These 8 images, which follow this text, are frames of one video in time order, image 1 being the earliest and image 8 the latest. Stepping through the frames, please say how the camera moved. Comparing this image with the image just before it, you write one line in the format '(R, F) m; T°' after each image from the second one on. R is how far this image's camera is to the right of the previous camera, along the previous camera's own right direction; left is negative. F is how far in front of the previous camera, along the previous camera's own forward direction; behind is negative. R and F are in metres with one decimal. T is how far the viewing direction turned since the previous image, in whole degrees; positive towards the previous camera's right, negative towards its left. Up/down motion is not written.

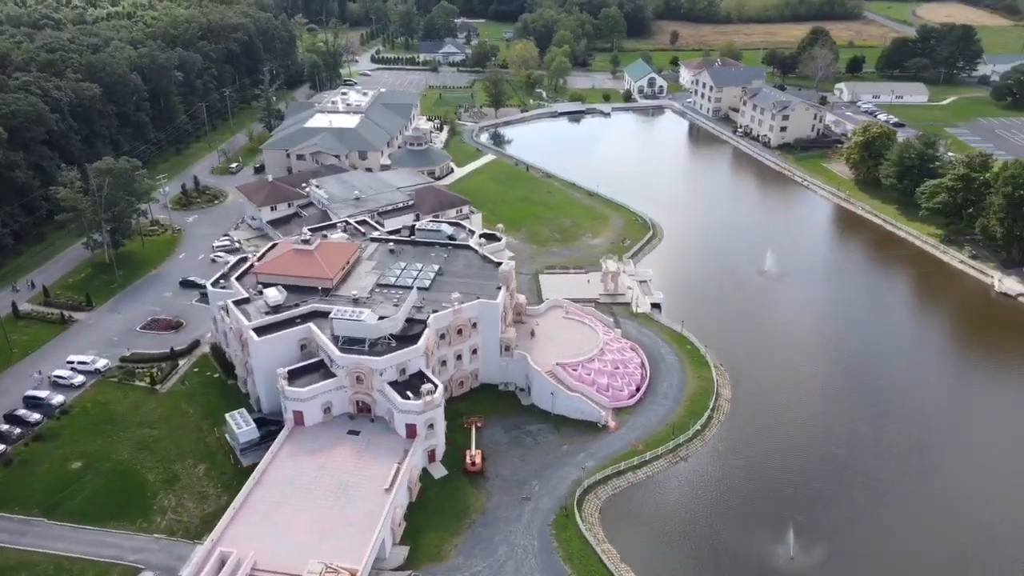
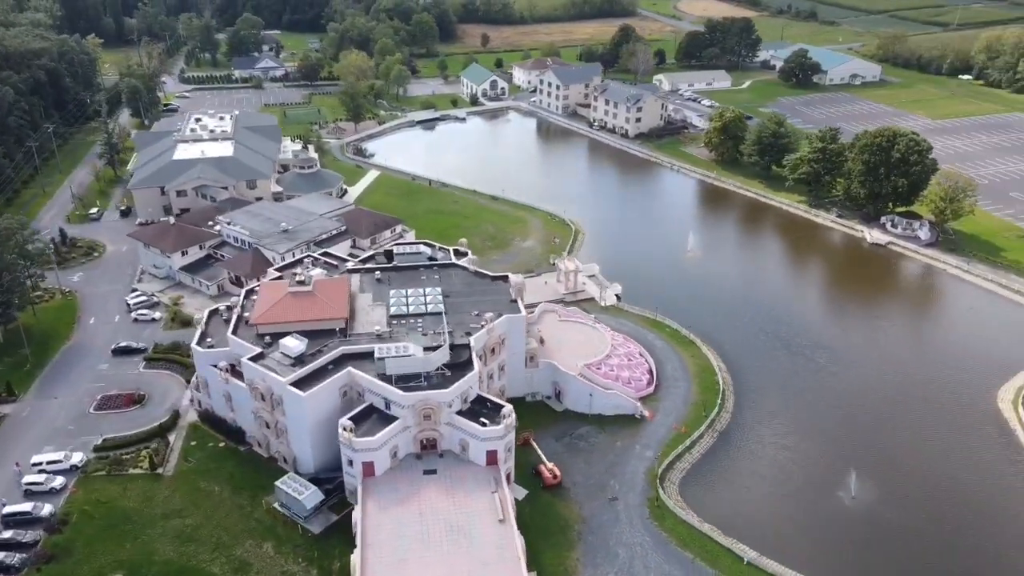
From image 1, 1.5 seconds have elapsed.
(-13.8, +1.8) m; +16°
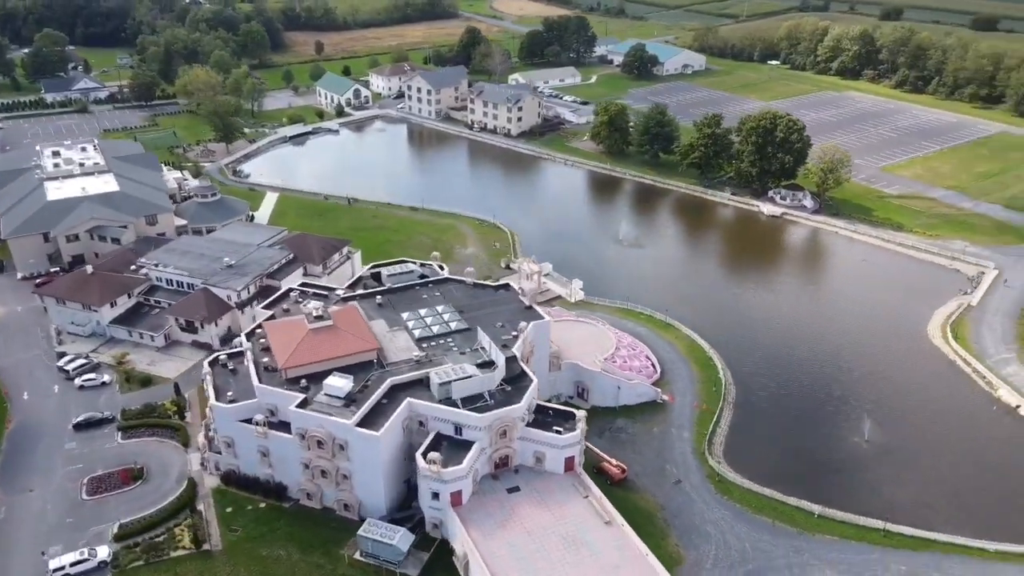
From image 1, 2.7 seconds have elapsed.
(-12.3, +1.6) m; +14°
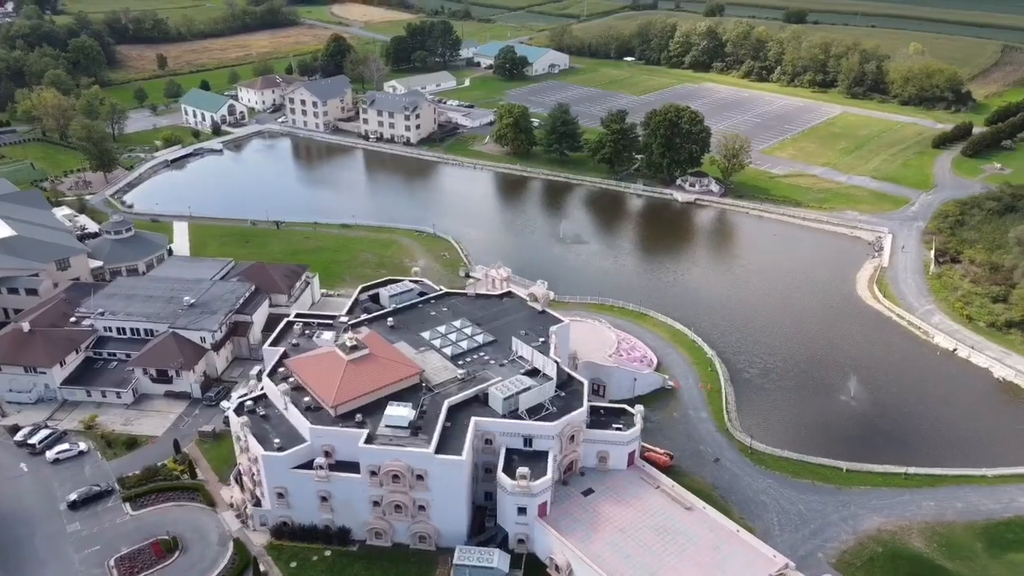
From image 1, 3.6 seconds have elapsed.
(-10.7, +1.1) m; +12°
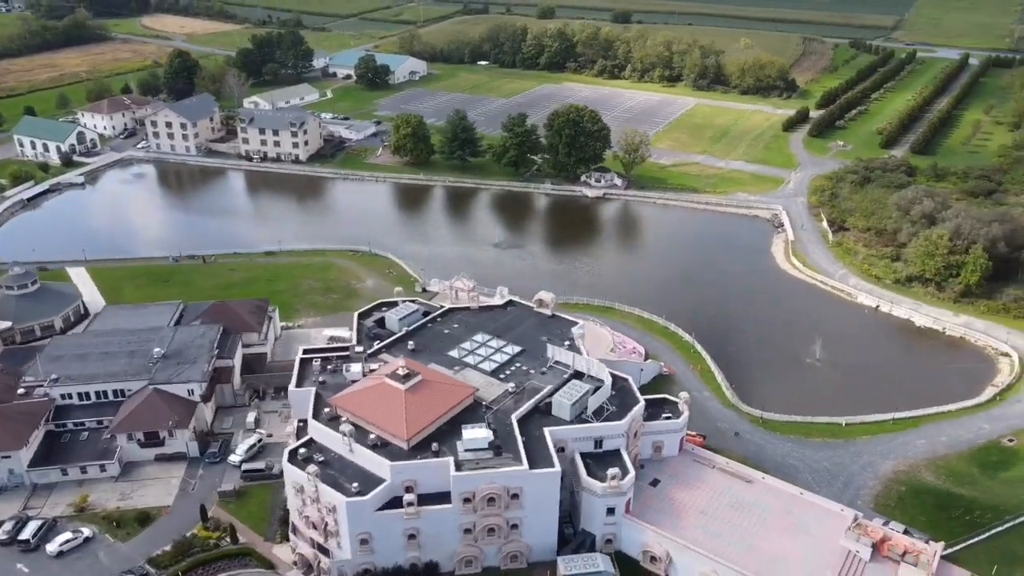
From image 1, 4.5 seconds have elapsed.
(-11.3, +1.3) m; +13°
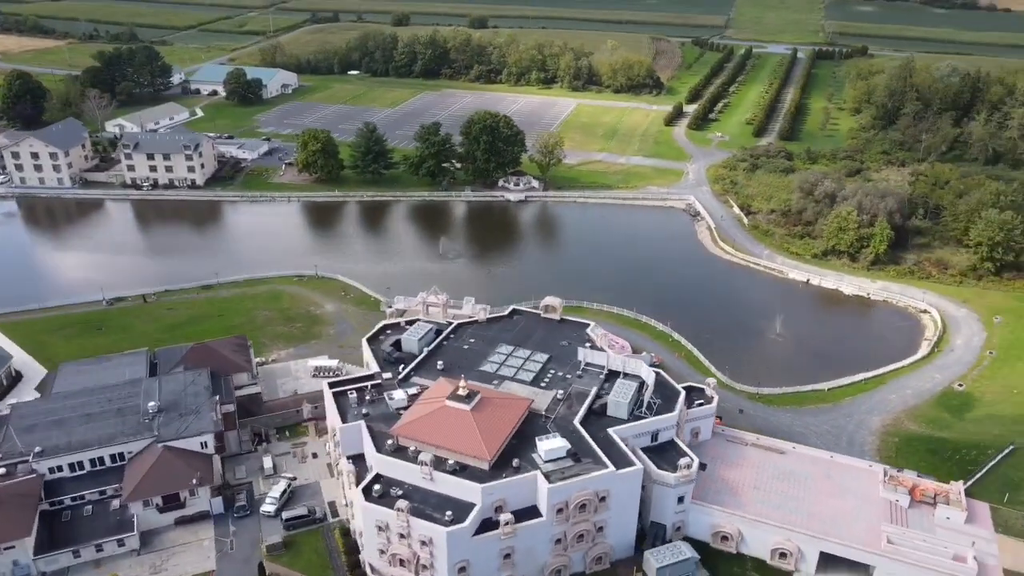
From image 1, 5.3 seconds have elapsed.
(-10.3, +0.9) m; +12°
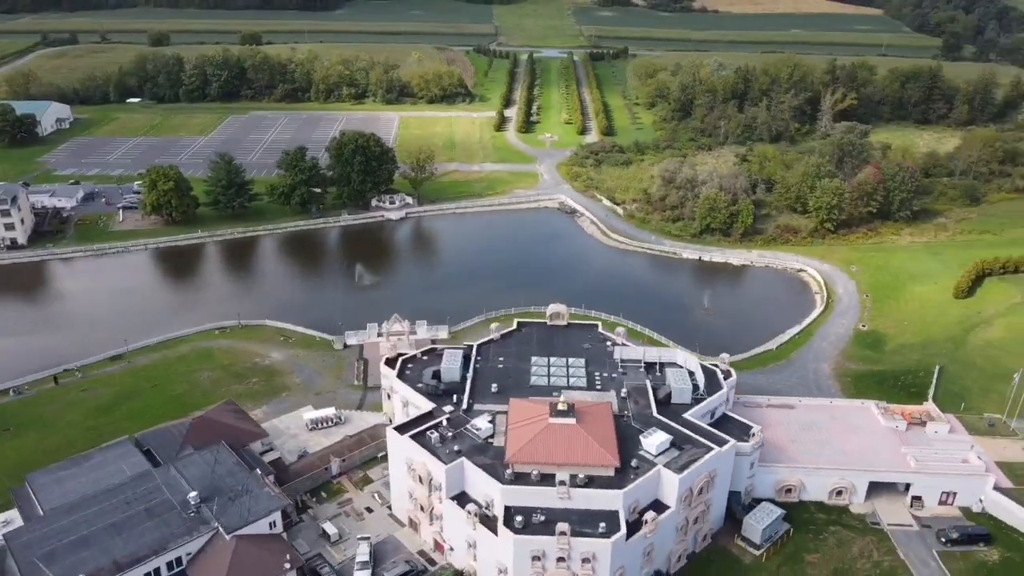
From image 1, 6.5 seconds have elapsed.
(-15.6, +2.2) m; +18°
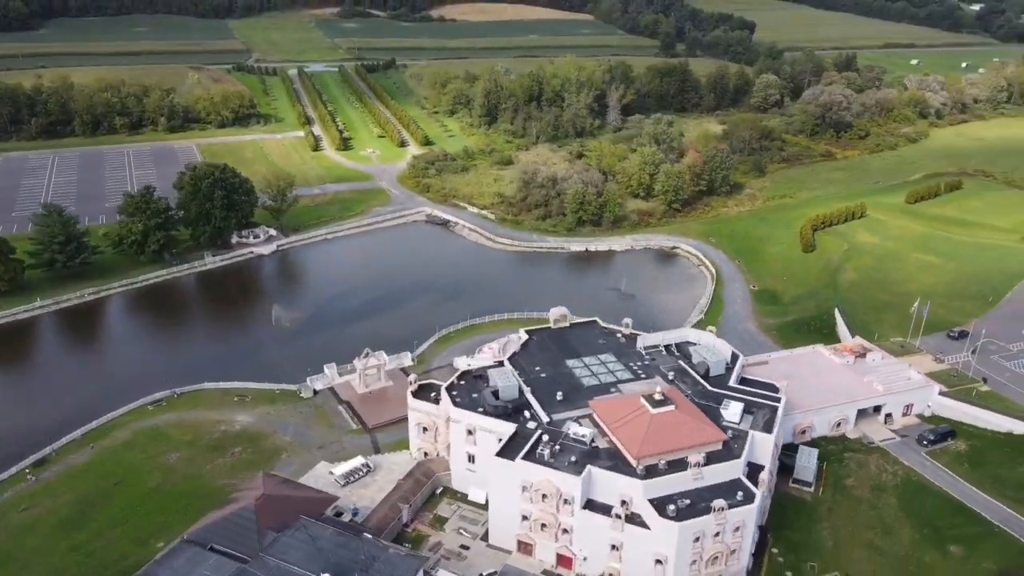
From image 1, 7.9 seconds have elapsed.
(-17.1, +2.8) m; +20°
